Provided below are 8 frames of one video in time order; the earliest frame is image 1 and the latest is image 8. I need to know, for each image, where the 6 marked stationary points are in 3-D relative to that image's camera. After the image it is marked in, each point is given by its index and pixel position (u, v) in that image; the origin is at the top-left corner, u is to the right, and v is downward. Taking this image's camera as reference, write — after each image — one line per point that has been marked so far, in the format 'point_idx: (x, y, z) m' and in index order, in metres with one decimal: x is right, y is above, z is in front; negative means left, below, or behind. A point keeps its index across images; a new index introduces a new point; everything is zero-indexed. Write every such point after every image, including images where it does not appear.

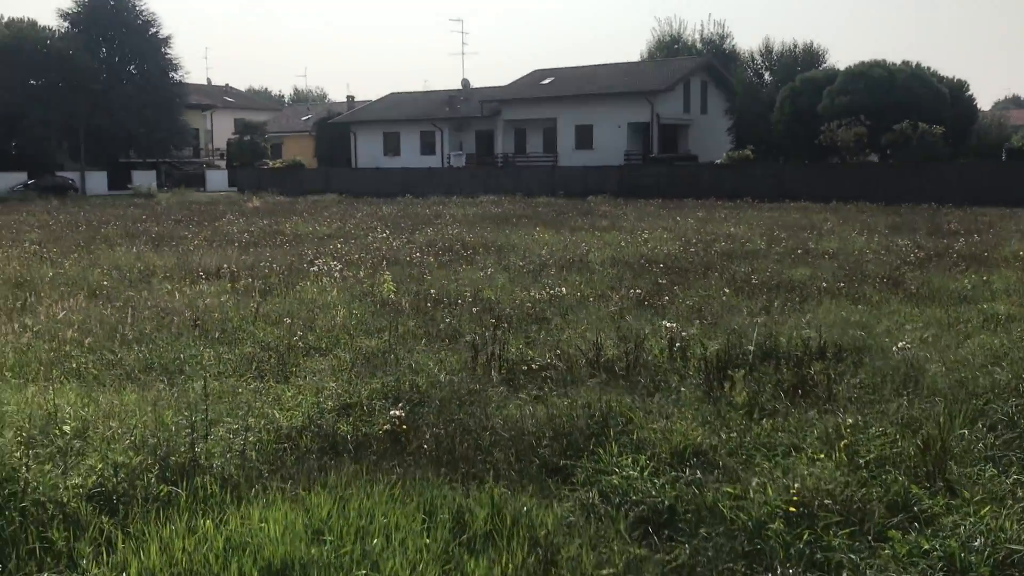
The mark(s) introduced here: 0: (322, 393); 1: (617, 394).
0: (-1.2, -0.7, +6.0) m
1: (+0.7, -0.7, +5.9) m
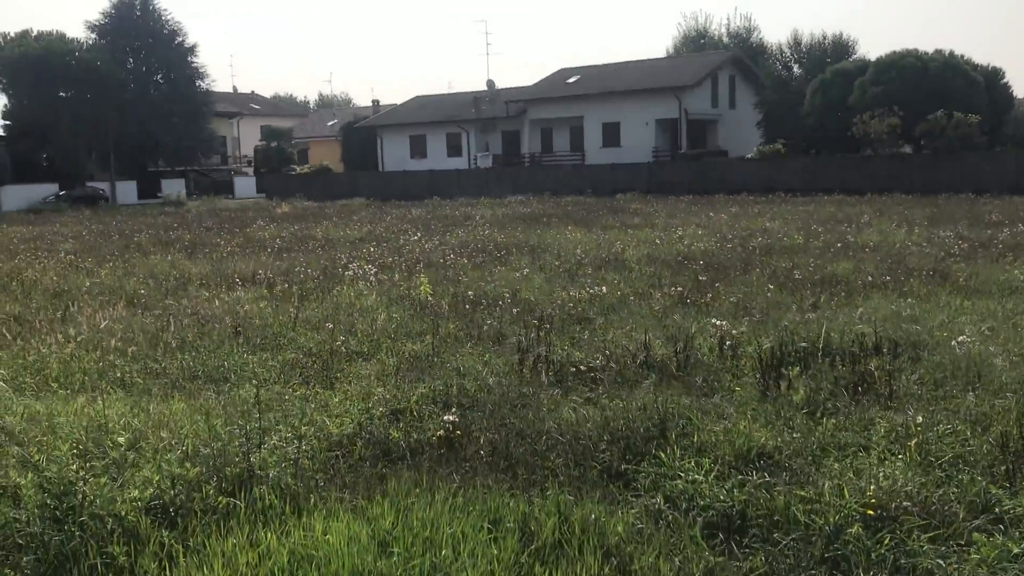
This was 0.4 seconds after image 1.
0: (-0.9, -0.7, +5.9) m
1: (+1.0, -0.7, +5.8) m
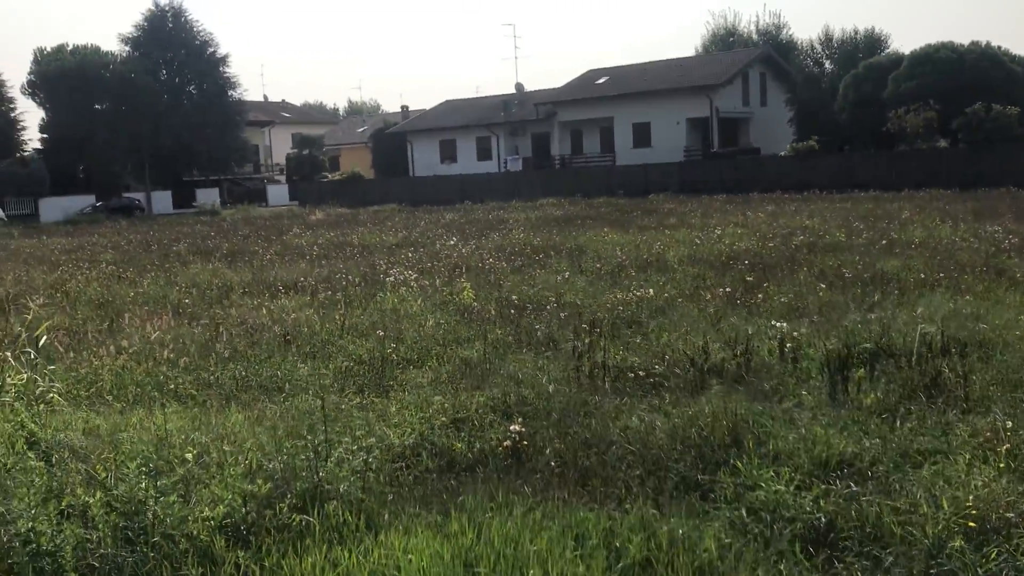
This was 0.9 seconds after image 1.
0: (-0.5, -0.7, +5.8) m
1: (+1.3, -0.7, +5.6) m
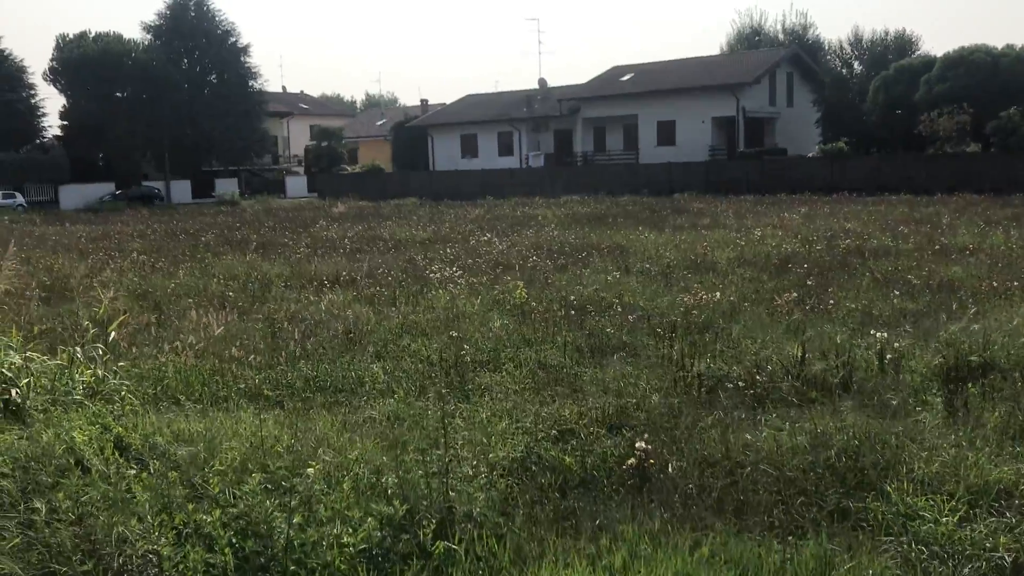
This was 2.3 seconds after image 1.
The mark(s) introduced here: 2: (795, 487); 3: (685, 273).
0: (+0.1, -0.7, +5.5) m
1: (+1.9, -0.7, +5.3) m
2: (+1.3, -0.9, +4.2) m
3: (+2.4, +0.2, +13.5) m
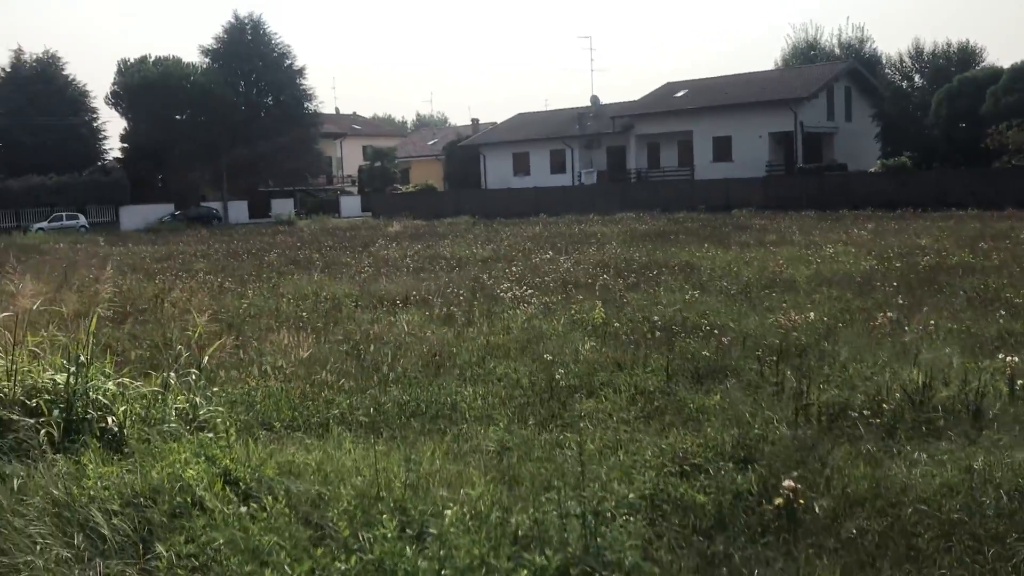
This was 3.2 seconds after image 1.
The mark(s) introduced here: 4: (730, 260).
0: (+0.7, -0.9, +5.2) m
1: (+2.5, -0.8, +4.9) m
2: (+1.8, -1.0, +3.8) m
3: (+3.5, -0.1, +13.0) m
4: (+4.2, +0.5, +18.3) m
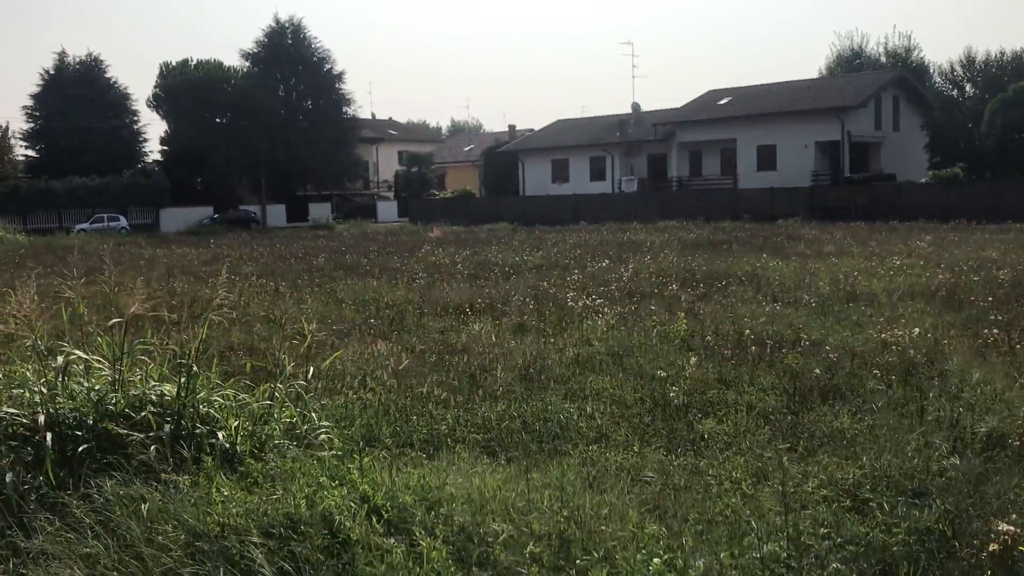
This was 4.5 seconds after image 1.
0: (+1.4, -0.9, +4.7) m
1: (+3.2, -0.9, +4.4) m
2: (+2.5, -1.0, +3.3) m
3: (+4.4, -0.2, +12.5) m
4: (+5.3, +0.3, +17.8) m
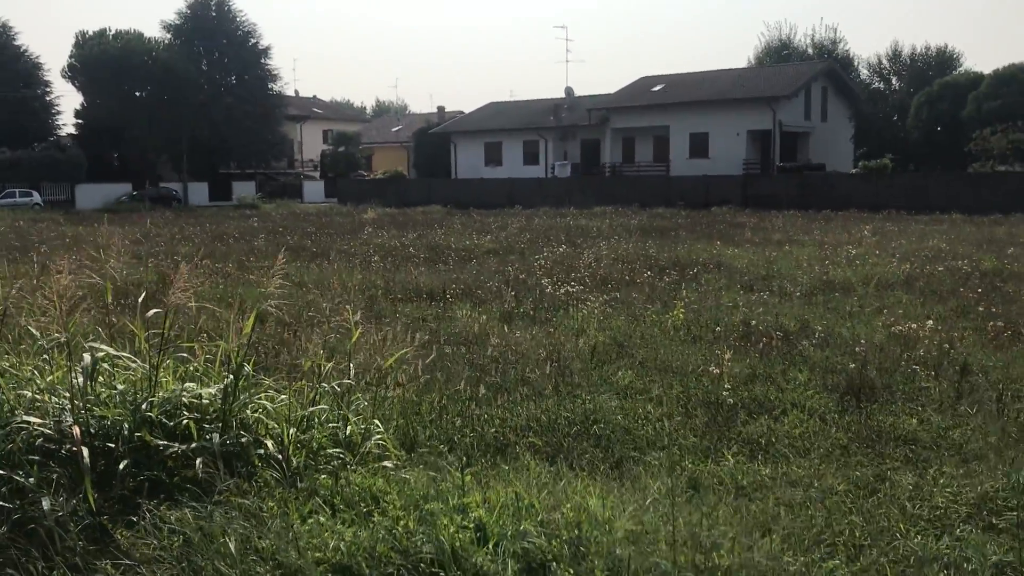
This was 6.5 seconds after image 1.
0: (+1.8, -0.9, +4.3) m
1: (+3.6, -0.9, +4.1) m
2: (+3.0, -1.0, +3.0) m
3: (+4.1, -0.1, +12.3) m
4: (+4.6, +0.5, +17.7) m
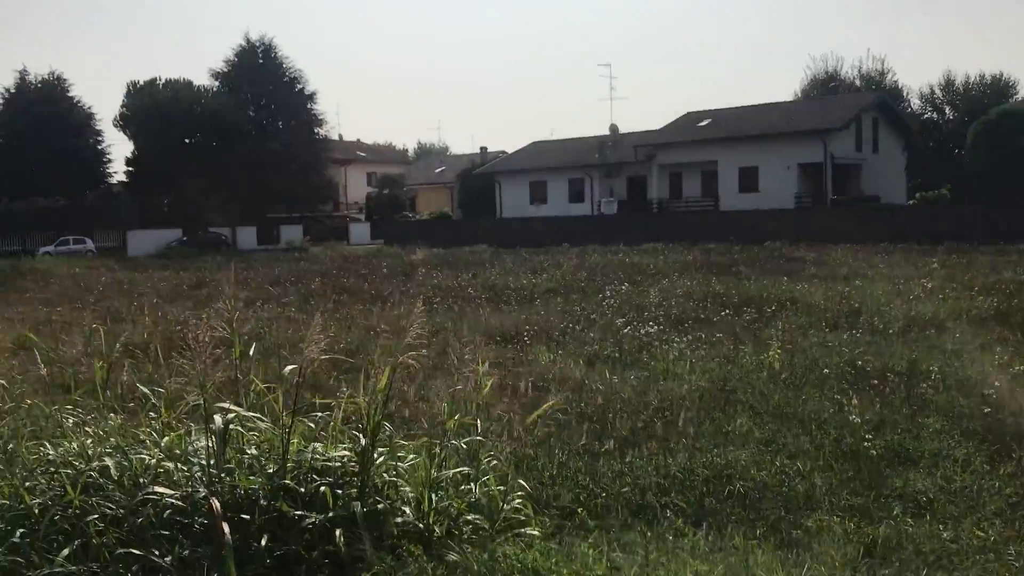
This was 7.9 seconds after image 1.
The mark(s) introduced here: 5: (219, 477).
0: (+2.4, -1.1, +3.8) m
1: (+4.3, -1.0, +3.5) m
2: (+3.6, -1.1, +2.5) m
3: (+5.1, -0.5, +11.7) m
4: (+5.8, -0.1, +17.1) m
5: (-1.1, -0.7, +3.5) m
